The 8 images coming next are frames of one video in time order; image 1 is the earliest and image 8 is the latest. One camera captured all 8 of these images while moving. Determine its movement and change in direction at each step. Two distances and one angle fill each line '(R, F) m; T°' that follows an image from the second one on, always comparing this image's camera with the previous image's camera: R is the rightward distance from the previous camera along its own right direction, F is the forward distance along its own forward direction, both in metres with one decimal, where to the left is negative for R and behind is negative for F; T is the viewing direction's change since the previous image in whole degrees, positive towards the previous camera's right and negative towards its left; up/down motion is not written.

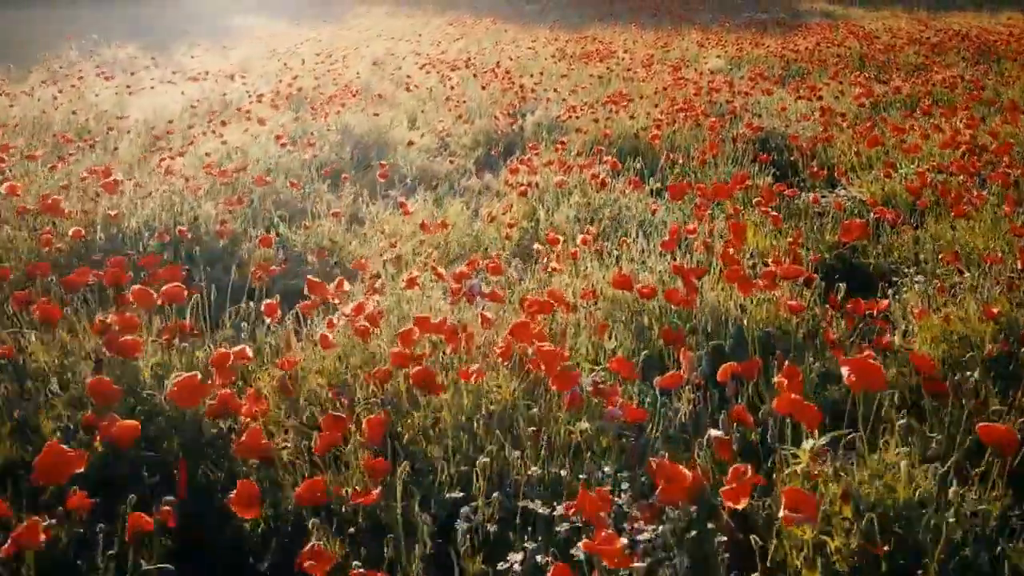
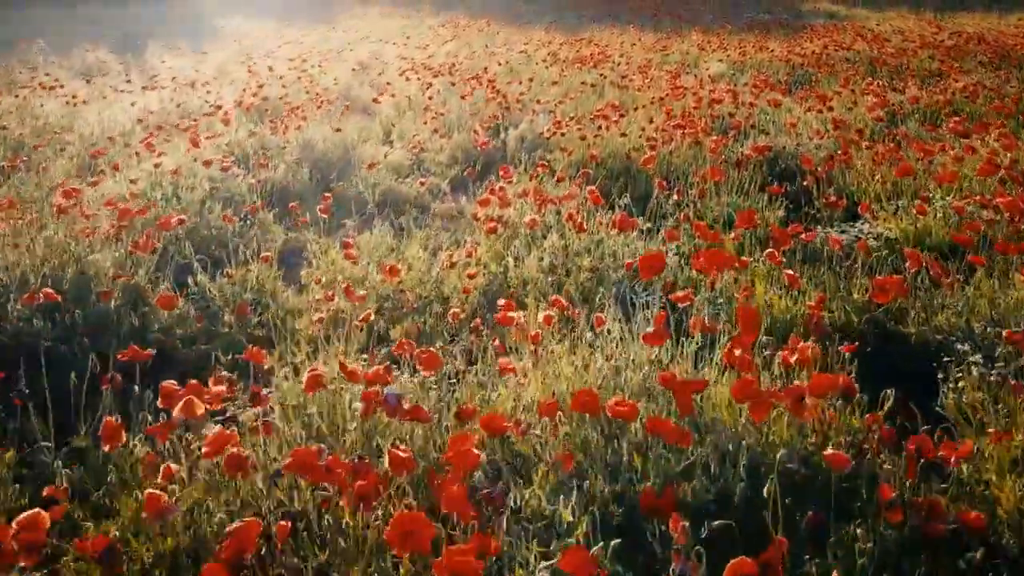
(+0.1, +0.5) m; 0°
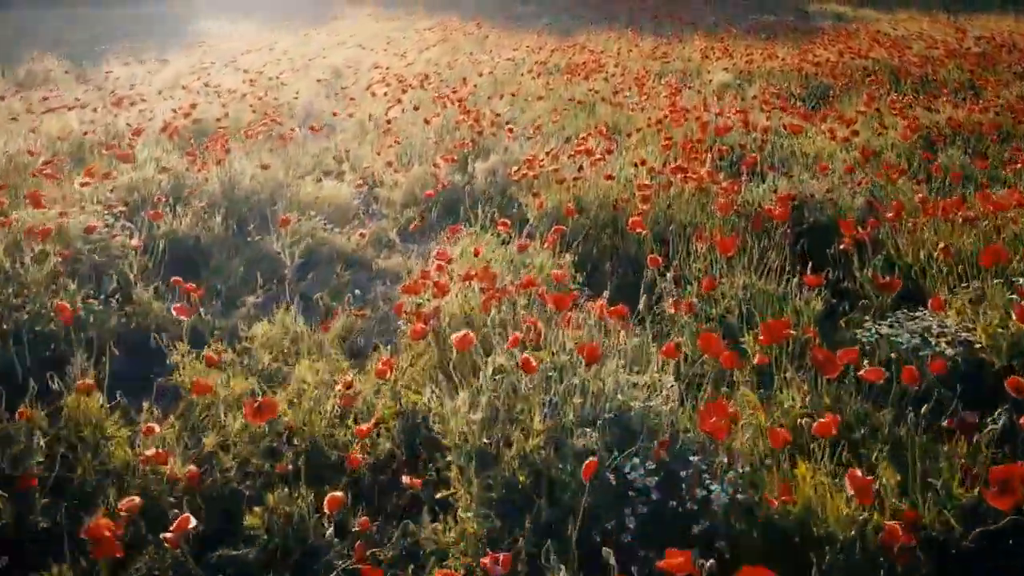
(+0.2, +0.8) m; 0°
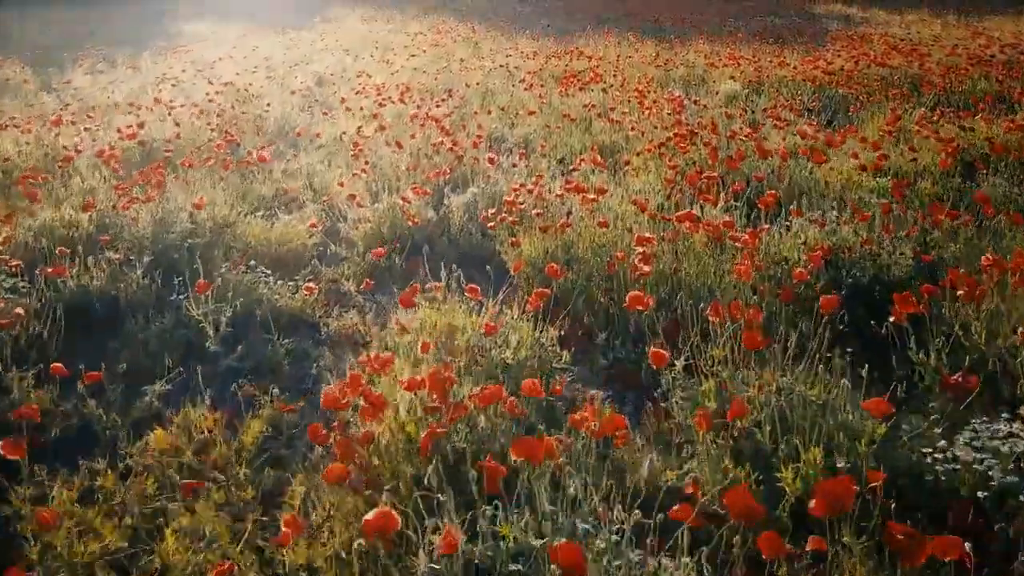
(+0.1, +0.6) m; 0°
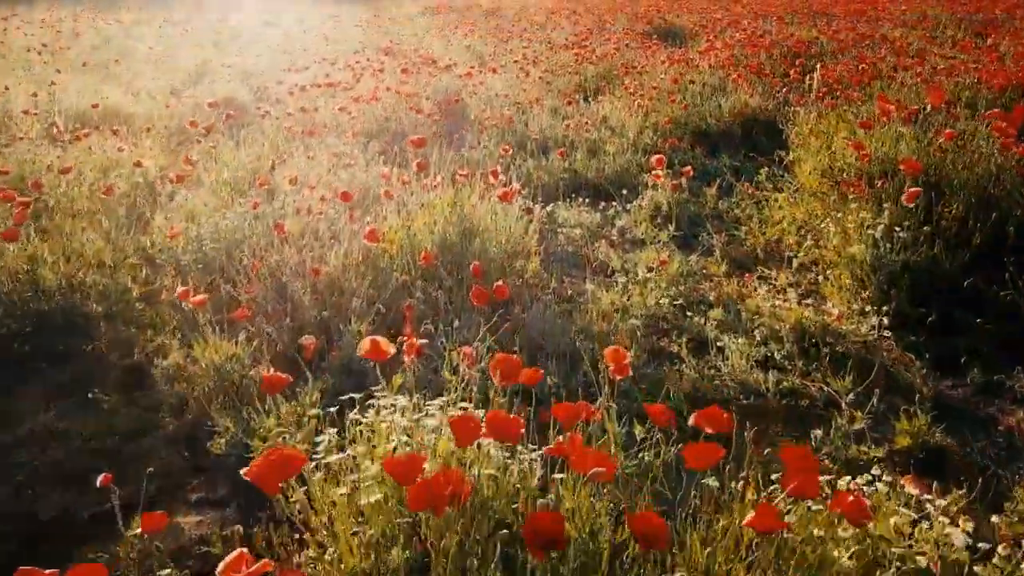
(+0.1, +0.8) m; 0°
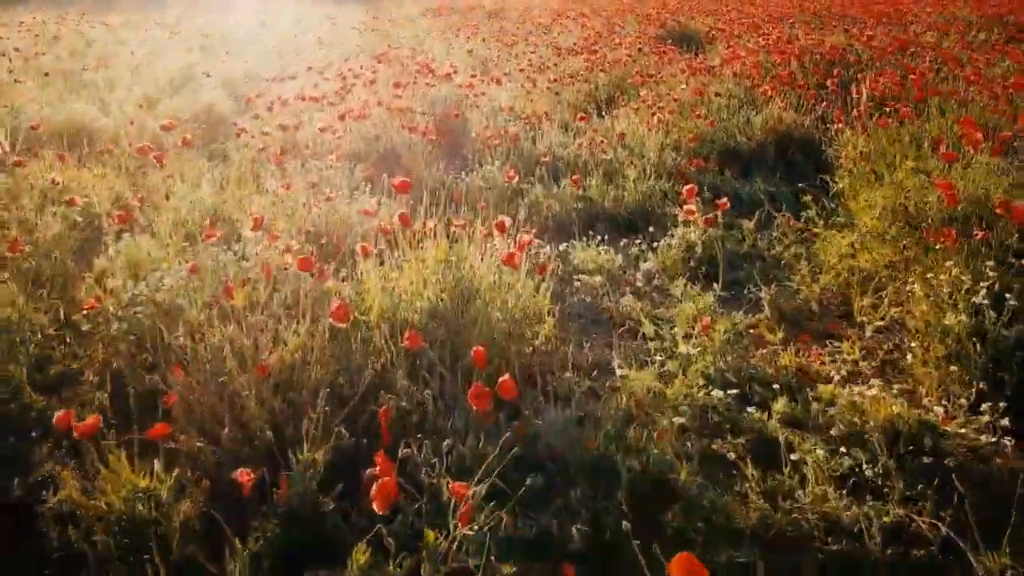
(0.0, +0.7) m; 0°
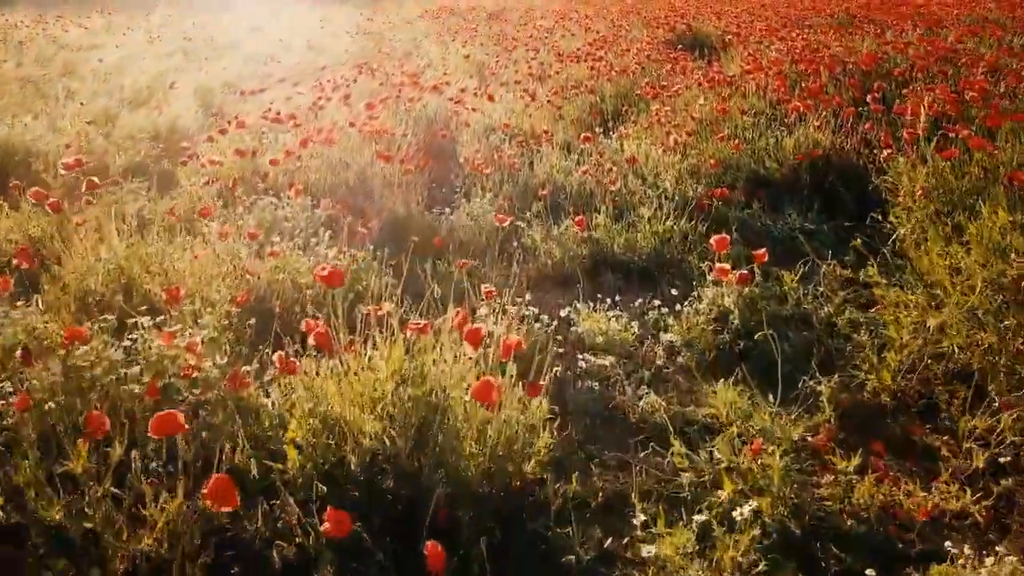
(+0.1, +0.8) m; 0°
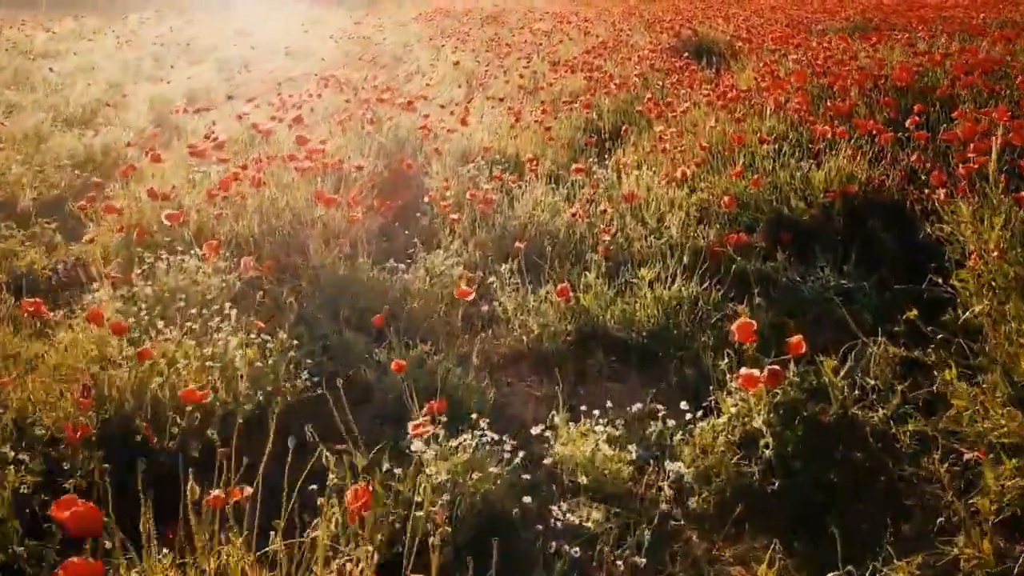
(+0.1, +0.8) m; 0°
